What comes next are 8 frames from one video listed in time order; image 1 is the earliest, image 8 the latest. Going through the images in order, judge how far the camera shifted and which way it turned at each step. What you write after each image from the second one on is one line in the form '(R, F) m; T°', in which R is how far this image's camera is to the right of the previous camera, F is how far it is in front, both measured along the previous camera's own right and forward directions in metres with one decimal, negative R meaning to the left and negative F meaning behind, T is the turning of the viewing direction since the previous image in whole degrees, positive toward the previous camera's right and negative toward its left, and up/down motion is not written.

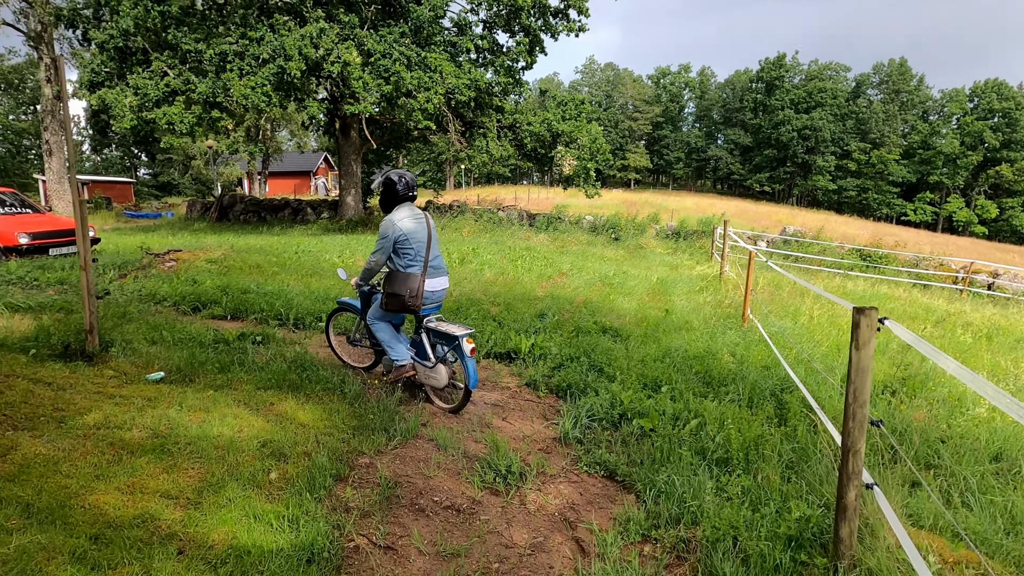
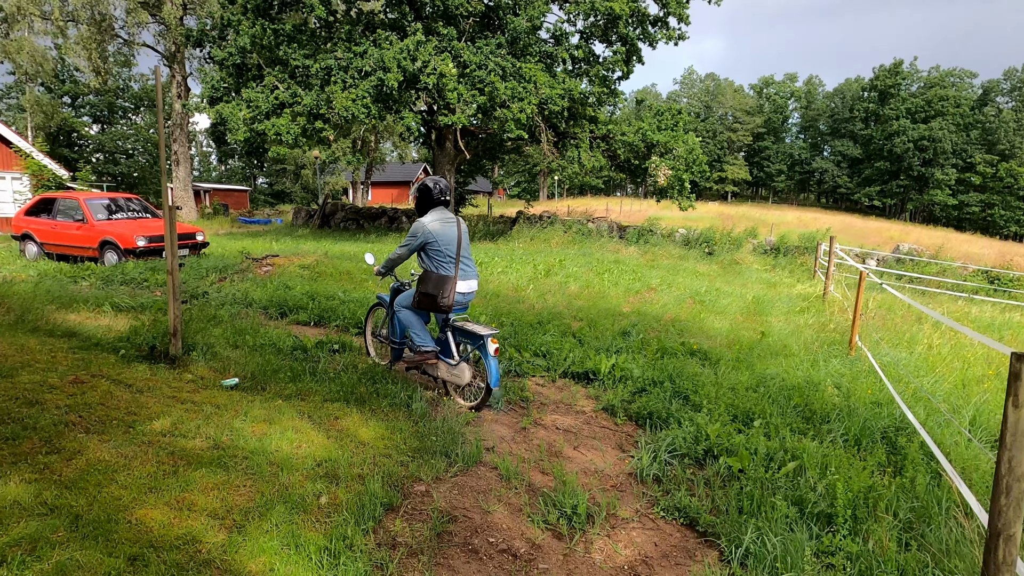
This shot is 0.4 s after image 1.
(+0.1, +0.3) m; -8°
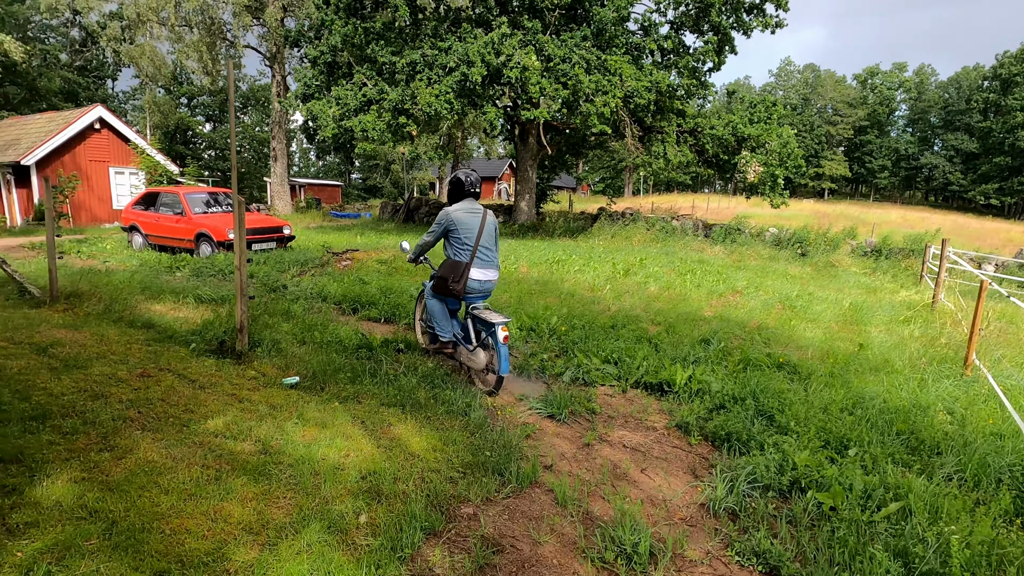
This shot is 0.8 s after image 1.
(+0.1, +0.3) m; -7°
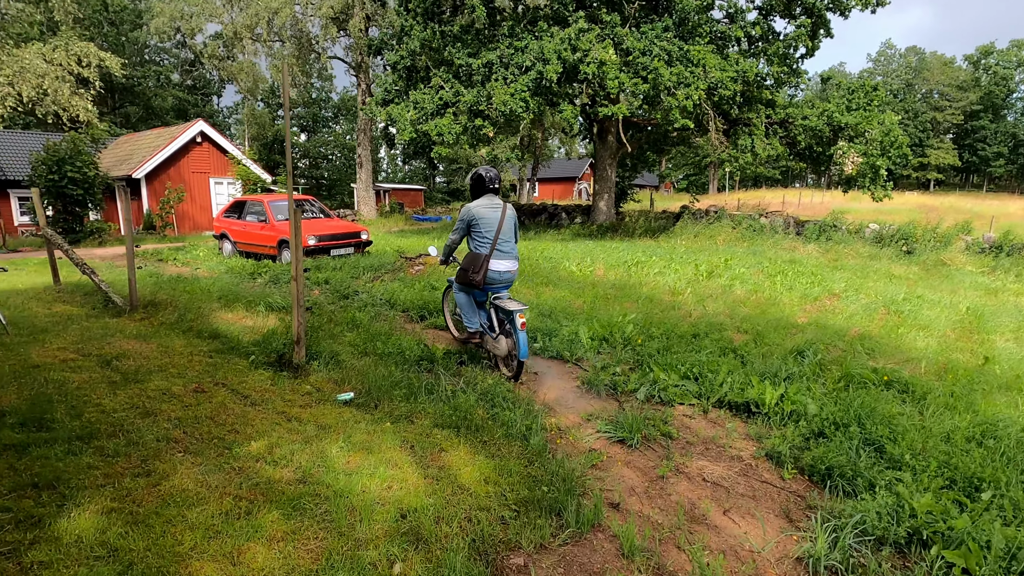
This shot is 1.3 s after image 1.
(+0.1, +0.4) m; -7°
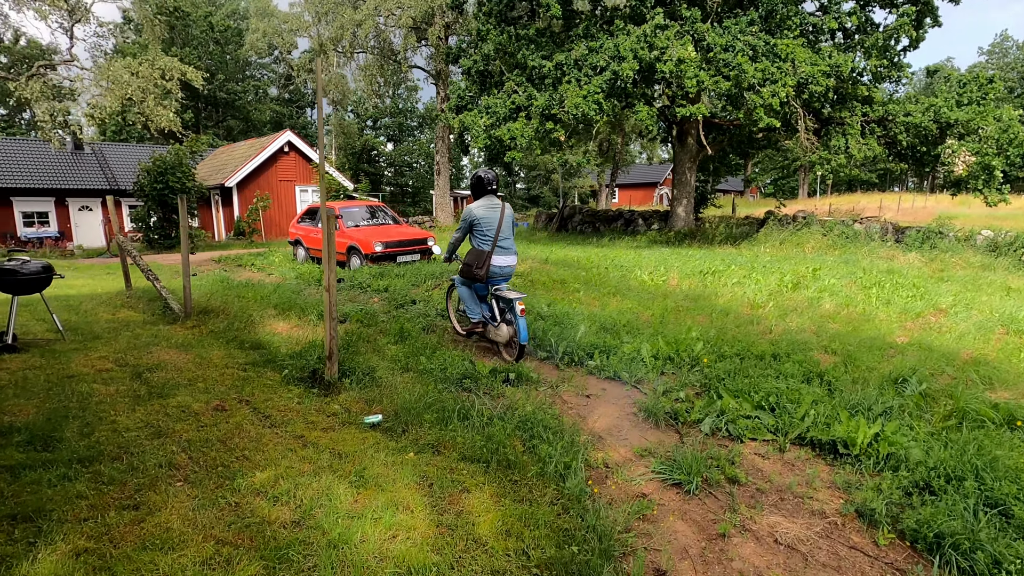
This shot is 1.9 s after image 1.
(+0.2, +0.5) m; -7°
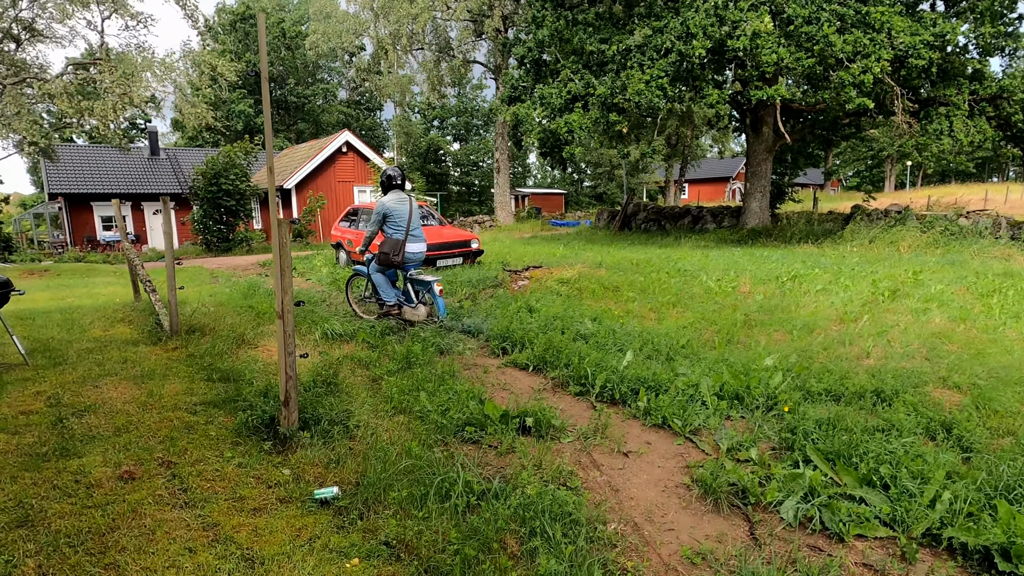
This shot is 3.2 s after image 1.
(+0.3, +1.2) m; -6°
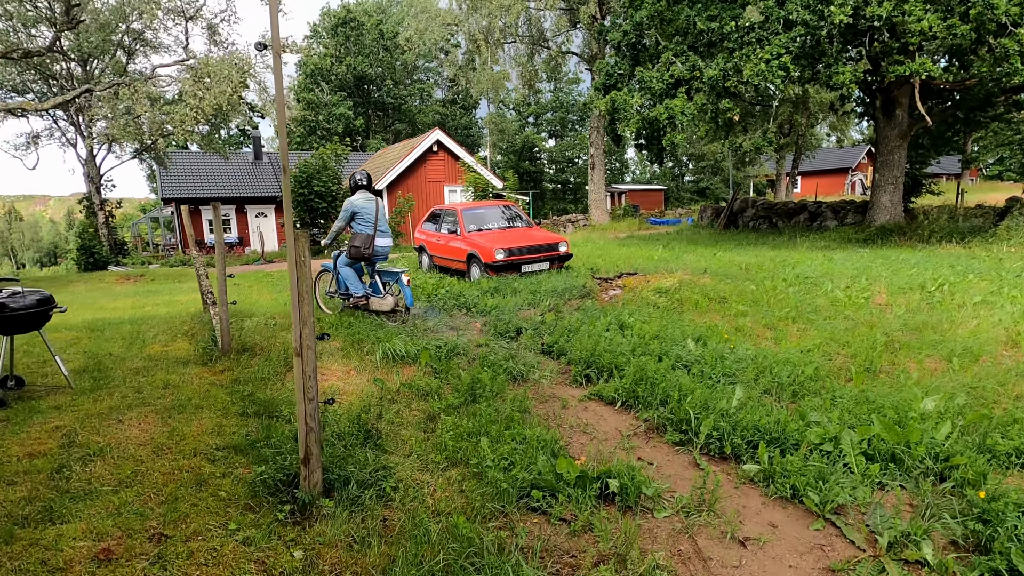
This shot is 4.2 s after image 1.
(+0.1, +0.9) m; -8°
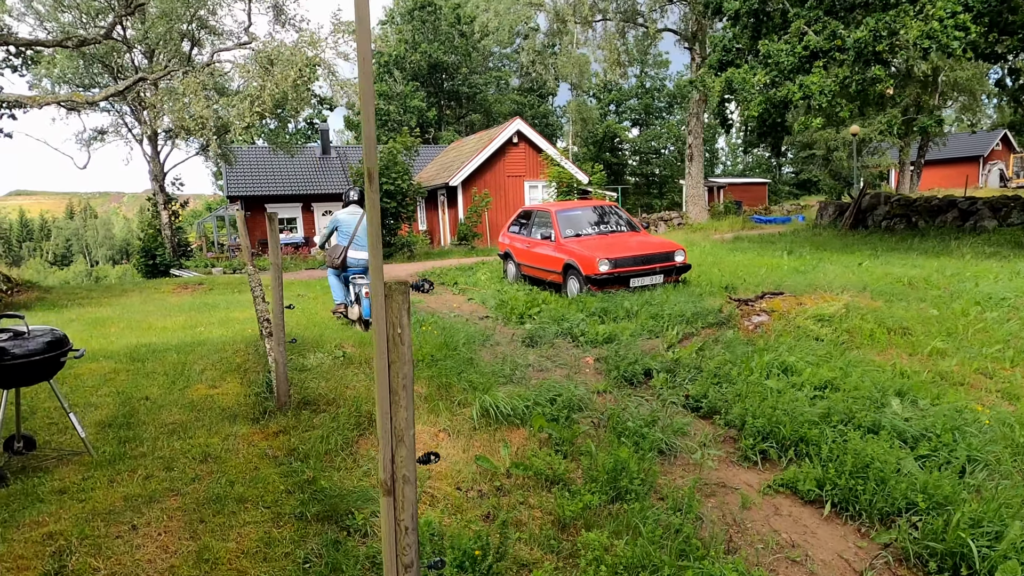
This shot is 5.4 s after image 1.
(-0.5, +1.2) m; -5°
